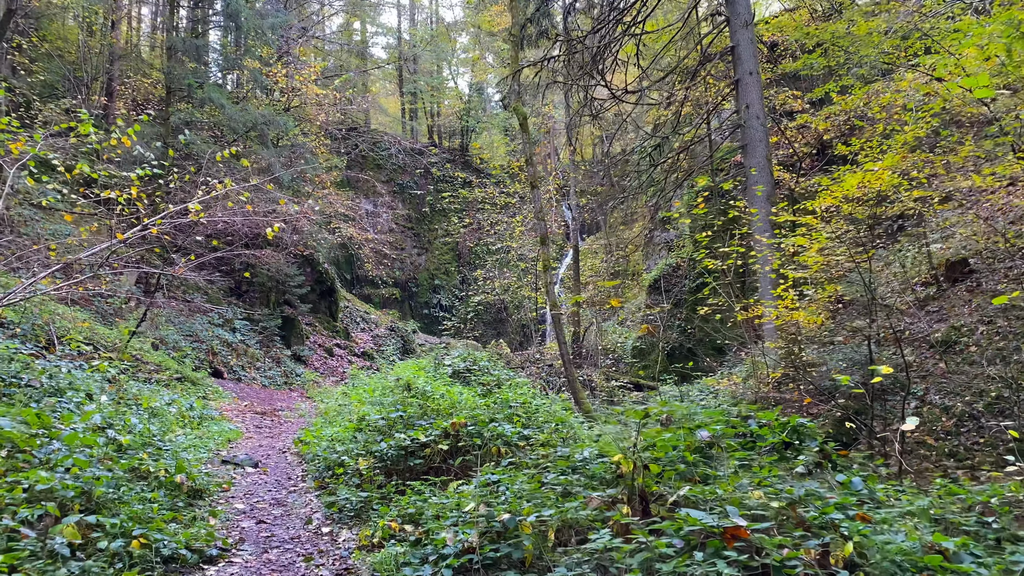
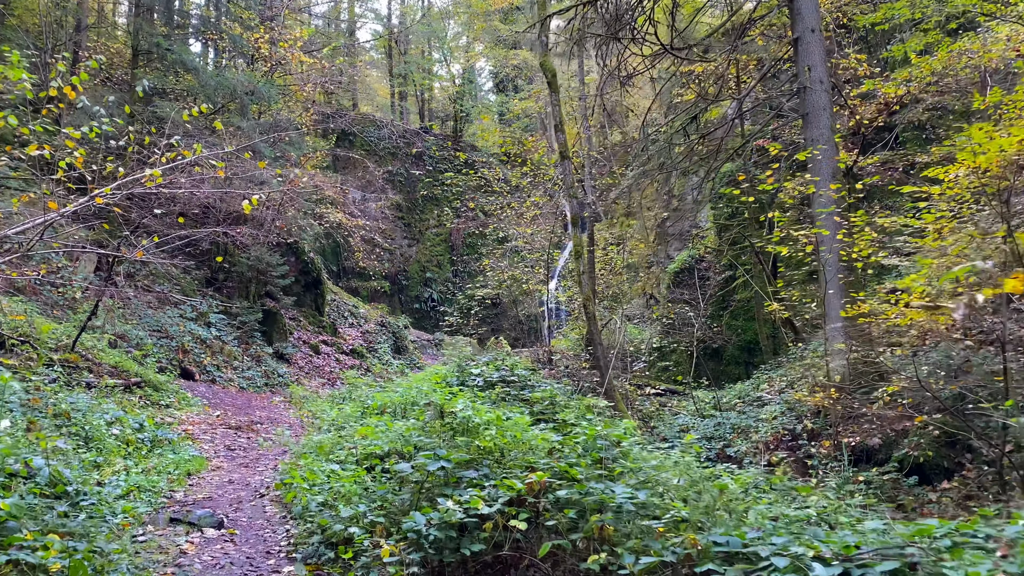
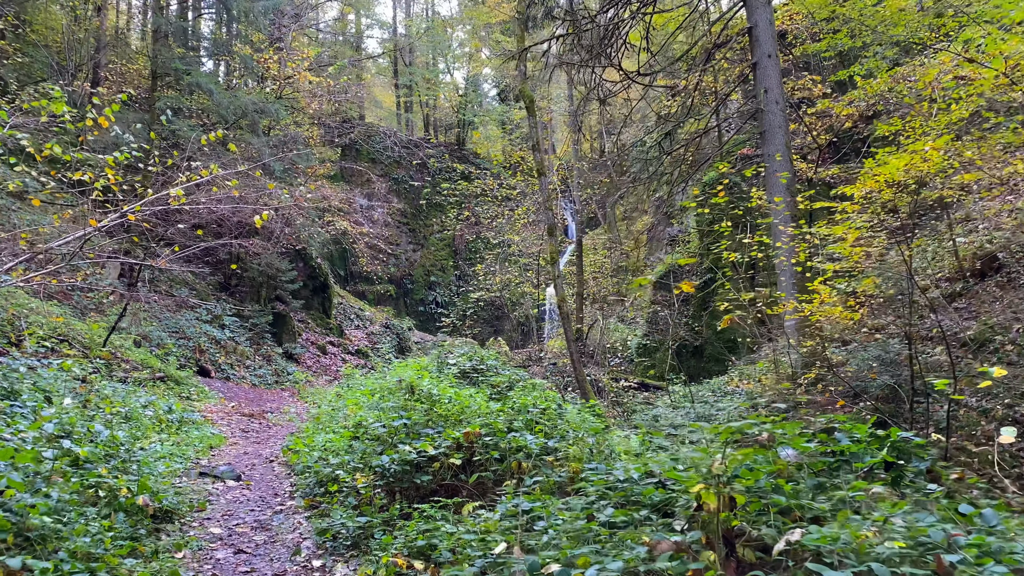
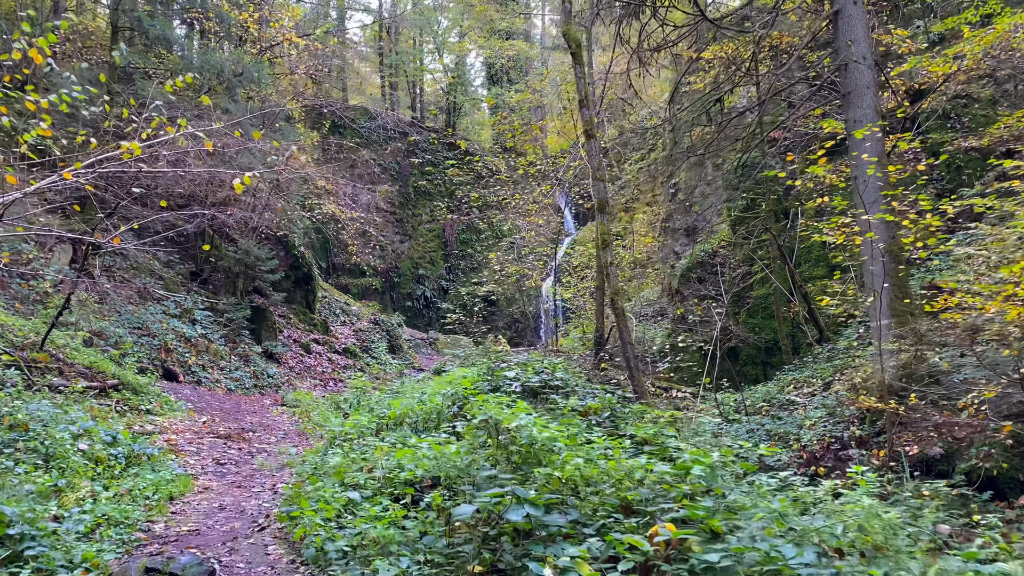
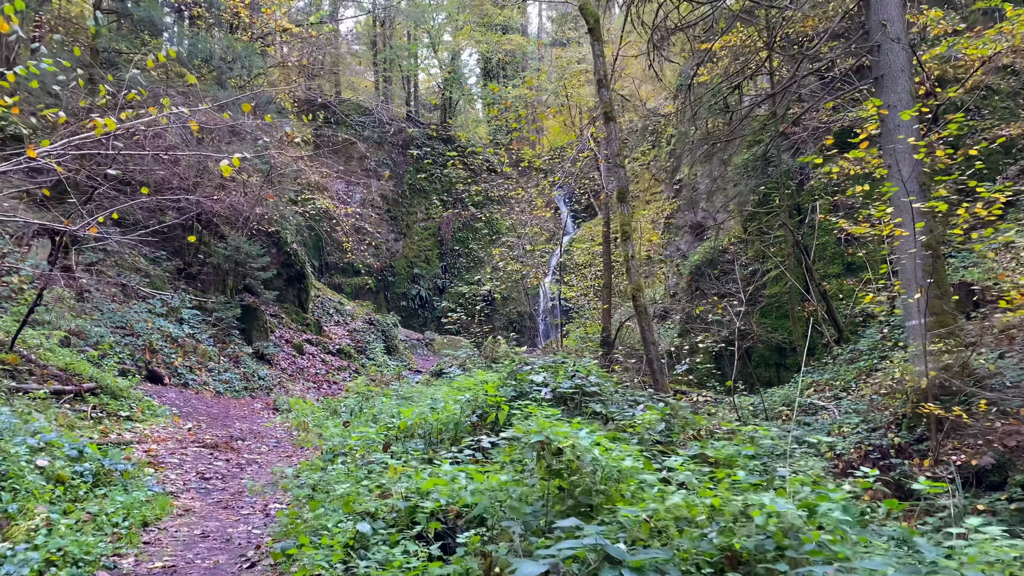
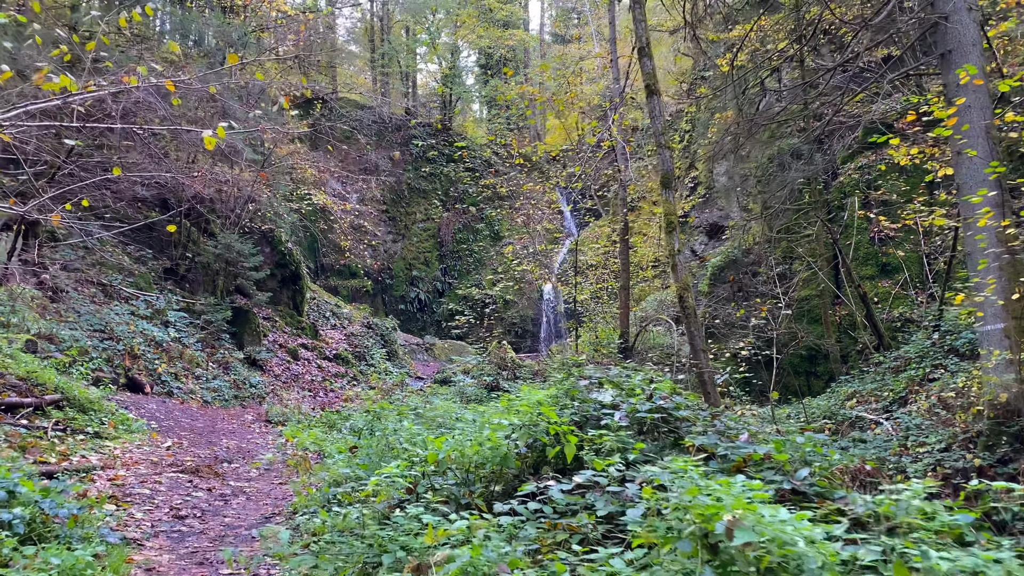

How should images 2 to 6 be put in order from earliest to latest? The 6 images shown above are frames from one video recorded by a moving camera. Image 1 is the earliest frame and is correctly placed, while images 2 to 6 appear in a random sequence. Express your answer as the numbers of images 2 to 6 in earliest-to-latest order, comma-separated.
3, 2, 4, 5, 6
